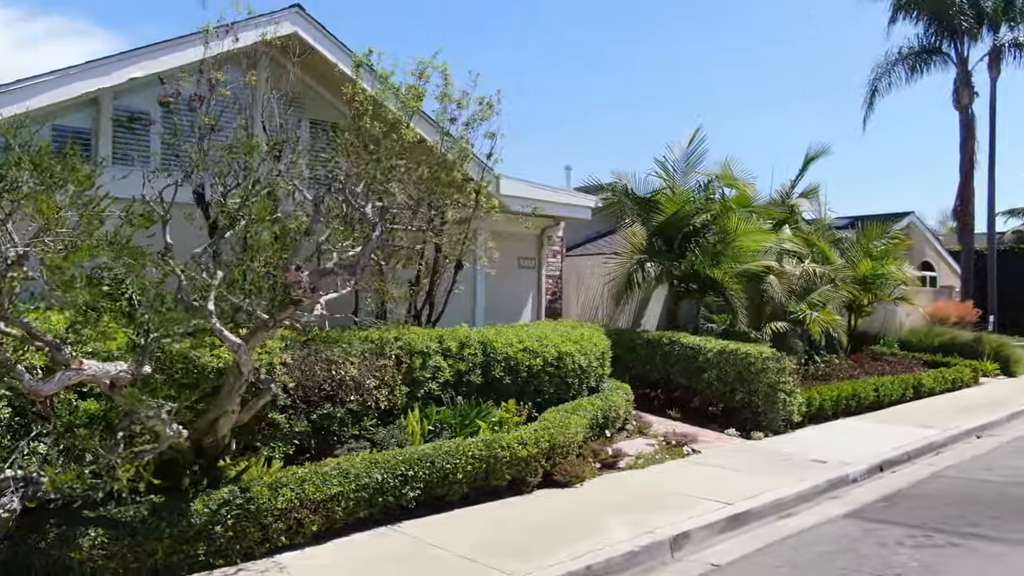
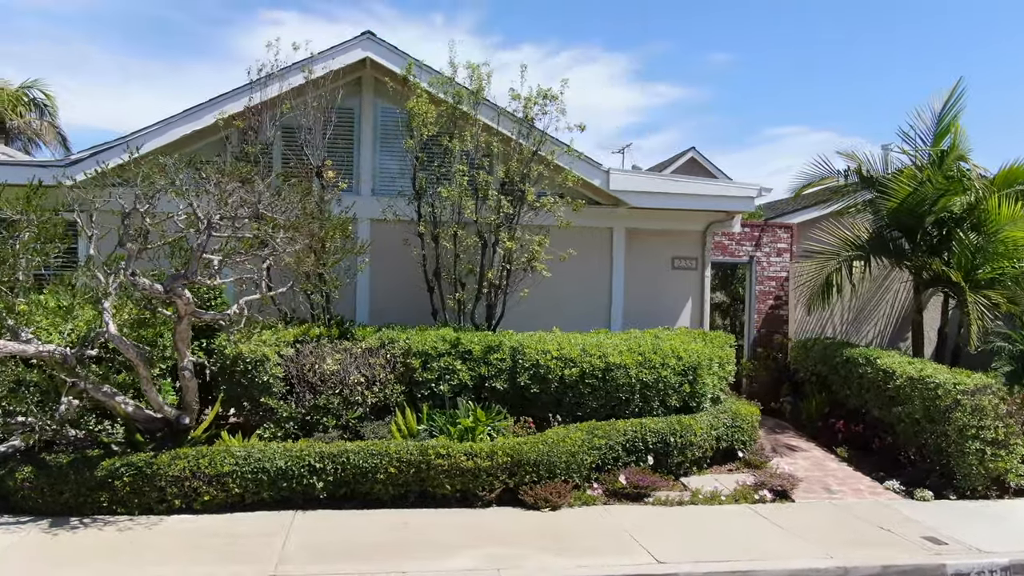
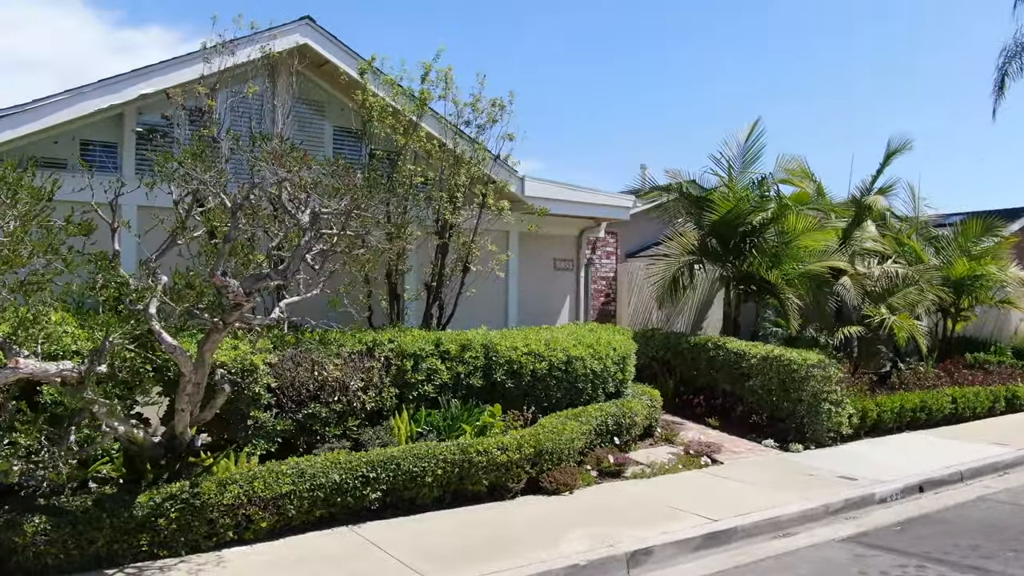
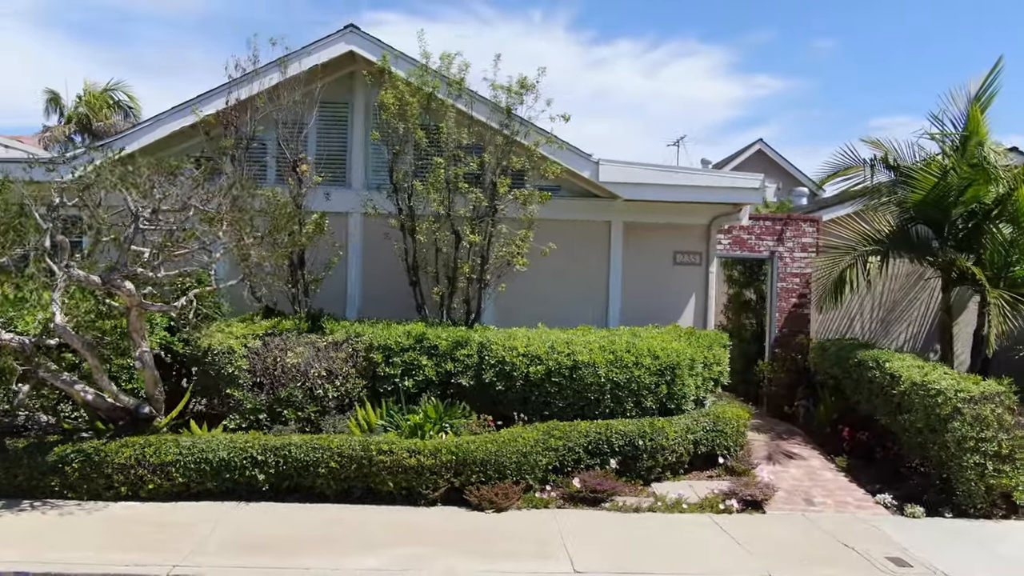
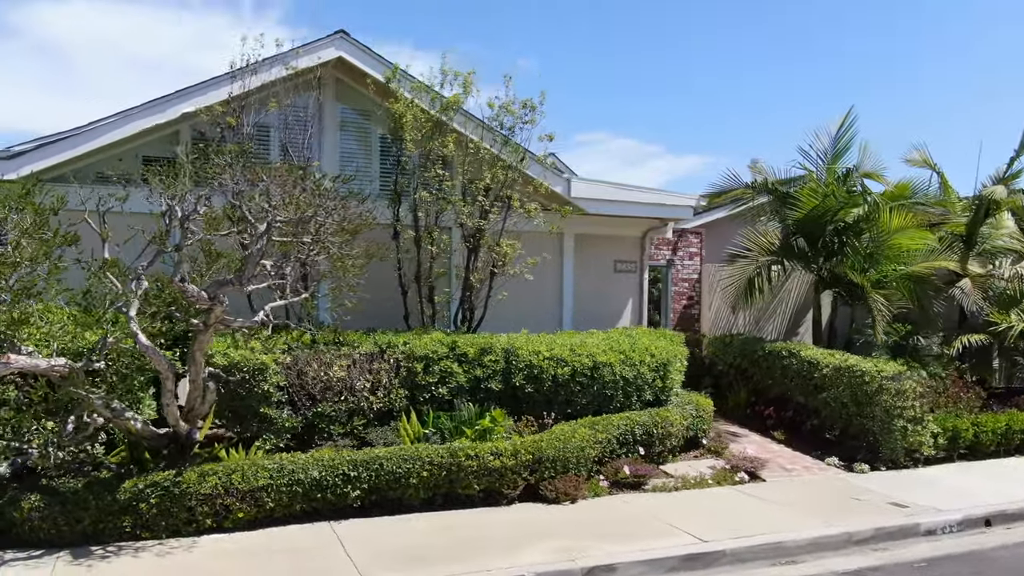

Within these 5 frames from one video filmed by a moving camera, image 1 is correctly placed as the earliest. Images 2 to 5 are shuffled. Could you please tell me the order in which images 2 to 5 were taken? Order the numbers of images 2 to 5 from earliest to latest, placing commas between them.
3, 5, 2, 4
